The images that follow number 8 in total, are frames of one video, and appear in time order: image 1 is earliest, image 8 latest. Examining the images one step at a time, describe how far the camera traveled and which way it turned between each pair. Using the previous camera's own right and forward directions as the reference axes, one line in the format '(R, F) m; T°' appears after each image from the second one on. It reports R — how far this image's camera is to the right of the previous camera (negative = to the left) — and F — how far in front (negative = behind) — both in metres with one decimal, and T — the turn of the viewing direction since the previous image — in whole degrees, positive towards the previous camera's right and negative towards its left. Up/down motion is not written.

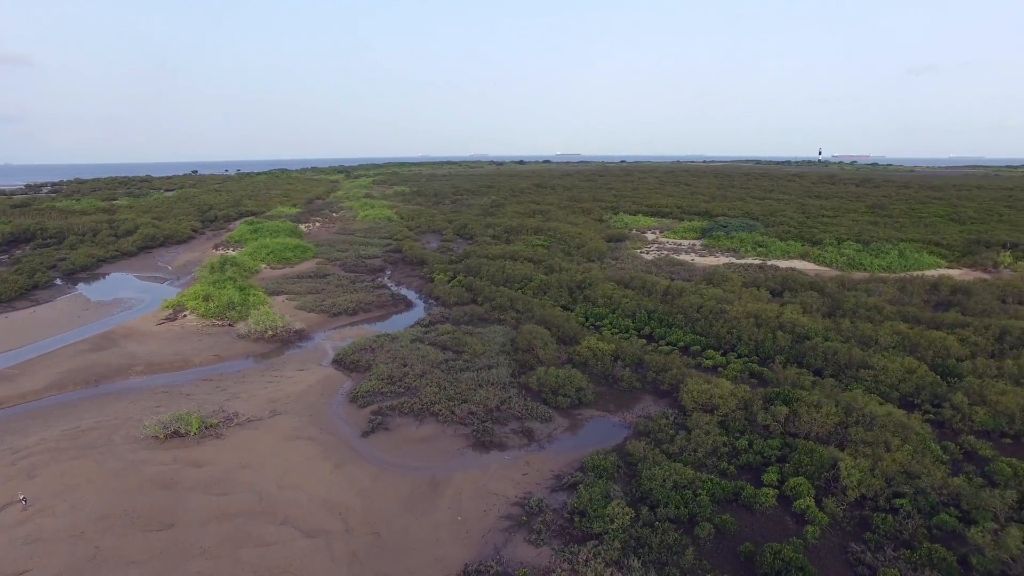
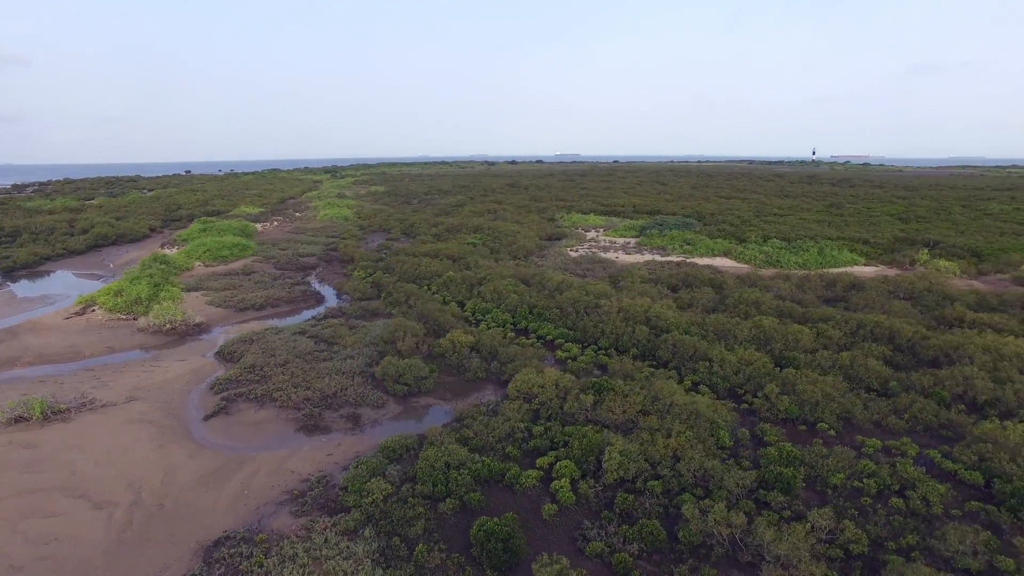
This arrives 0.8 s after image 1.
(+3.4, -0.5) m; -1°
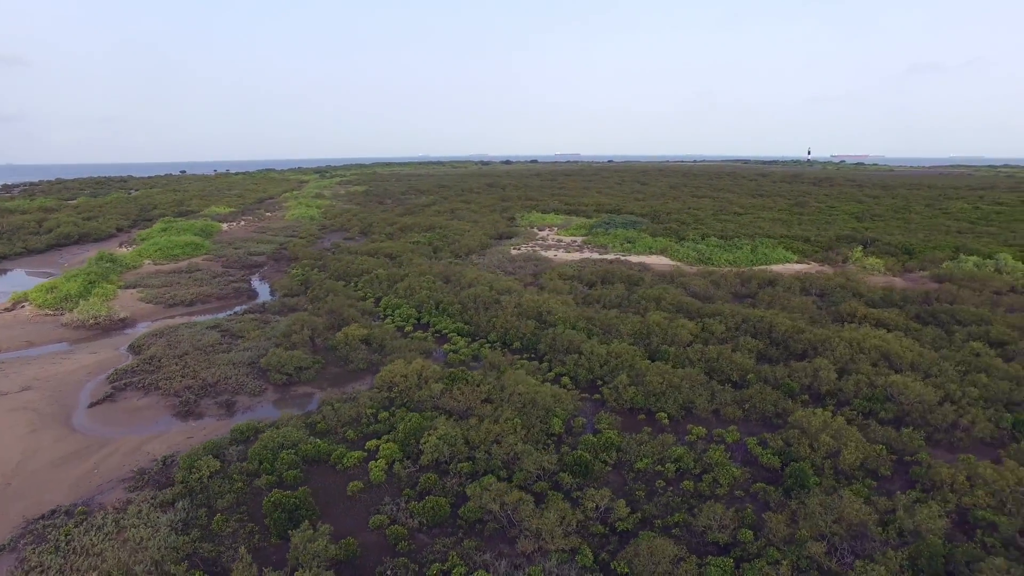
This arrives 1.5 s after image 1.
(+2.9, -0.5) m; 0°
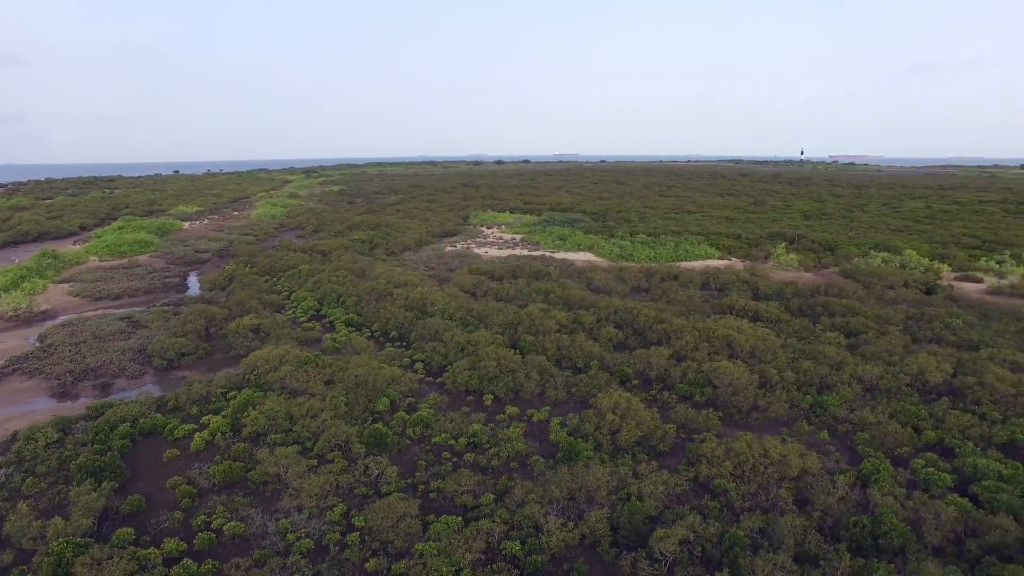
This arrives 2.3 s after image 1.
(+3.3, -0.8) m; 0°
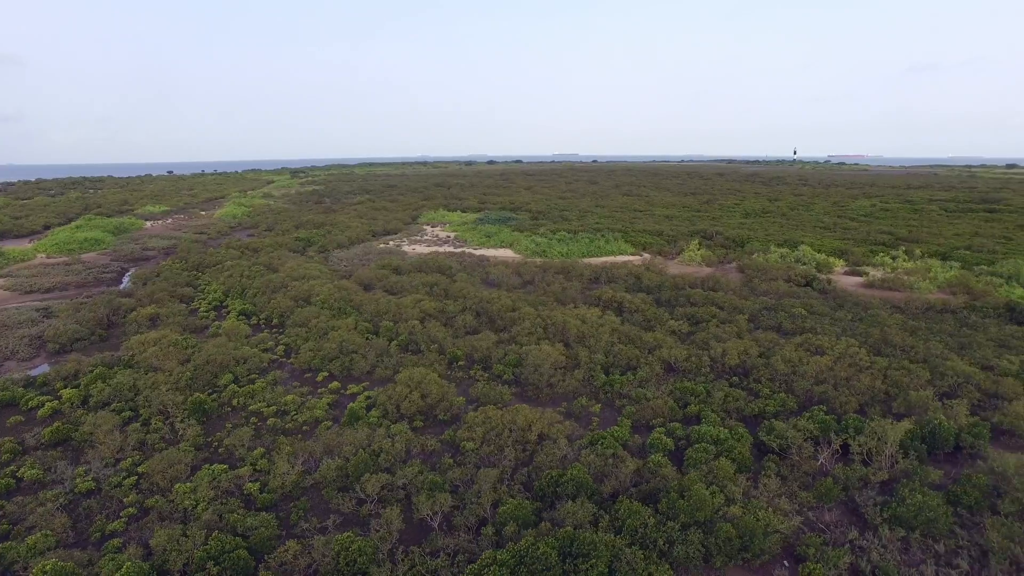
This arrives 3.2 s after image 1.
(+3.9, -1.3) m; 0°
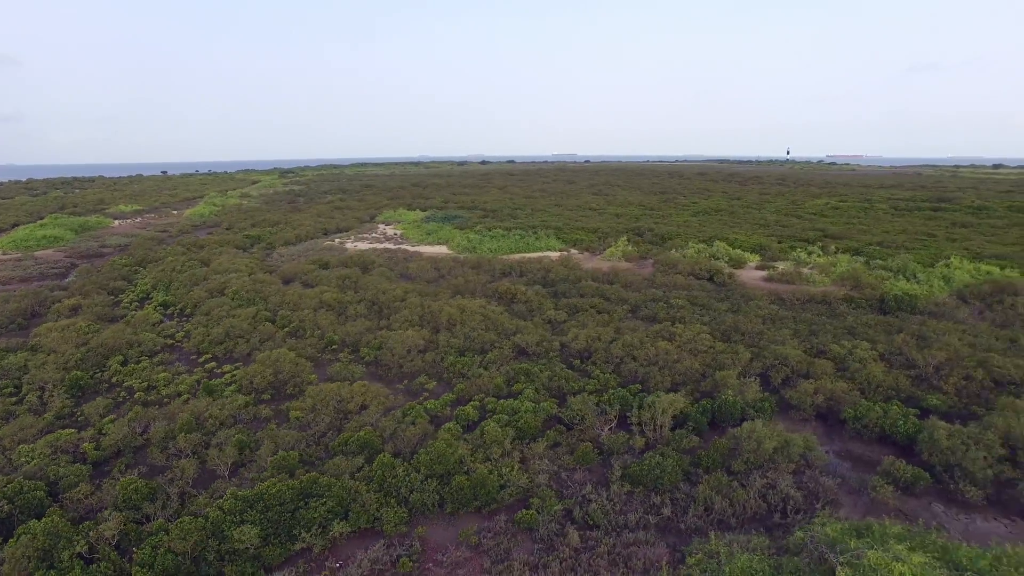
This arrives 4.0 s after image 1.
(+3.5, -1.1) m; 0°
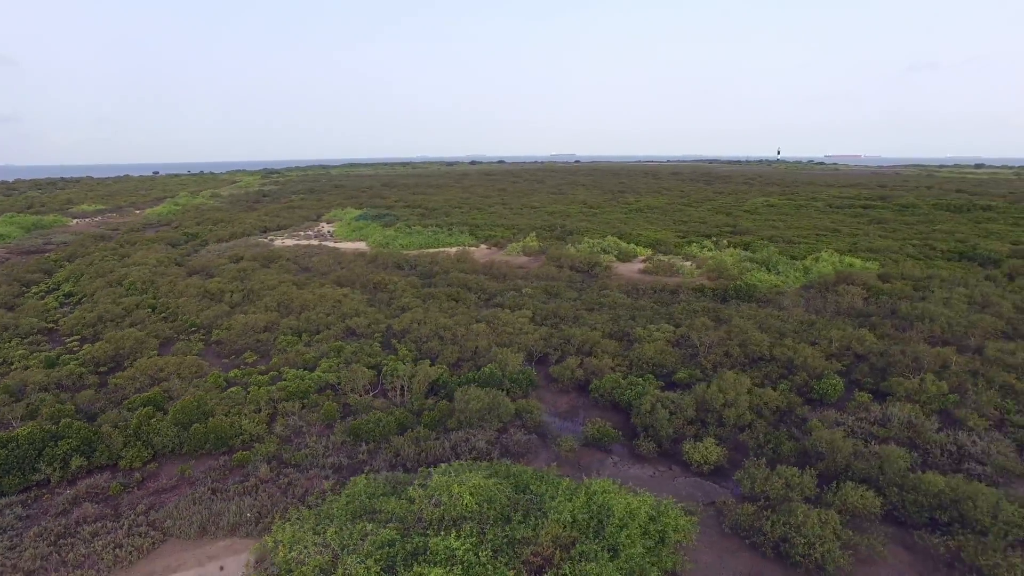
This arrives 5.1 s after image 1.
(+4.8, -1.5) m; 0°
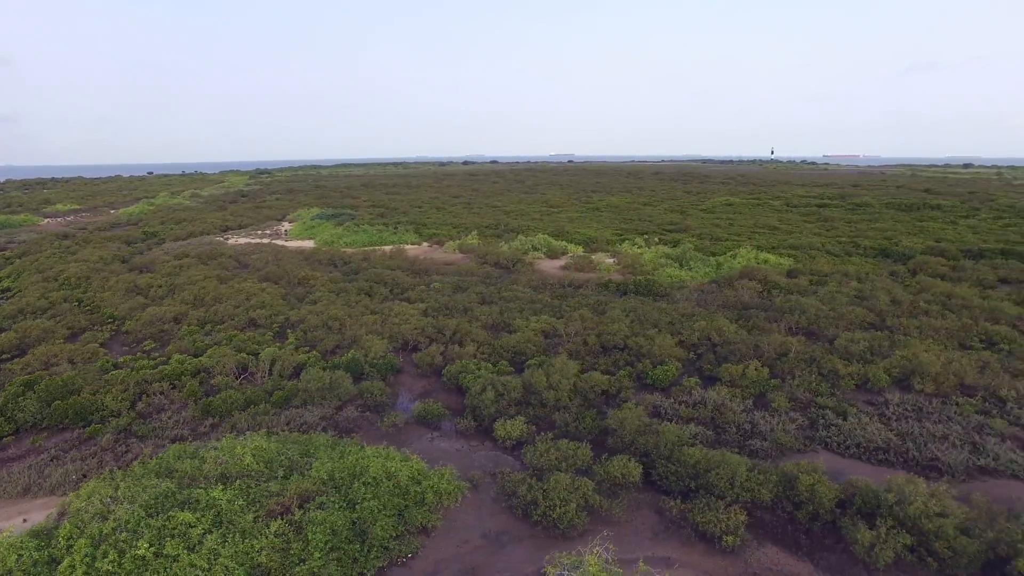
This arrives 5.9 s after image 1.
(+3.3, -0.9) m; 0°
